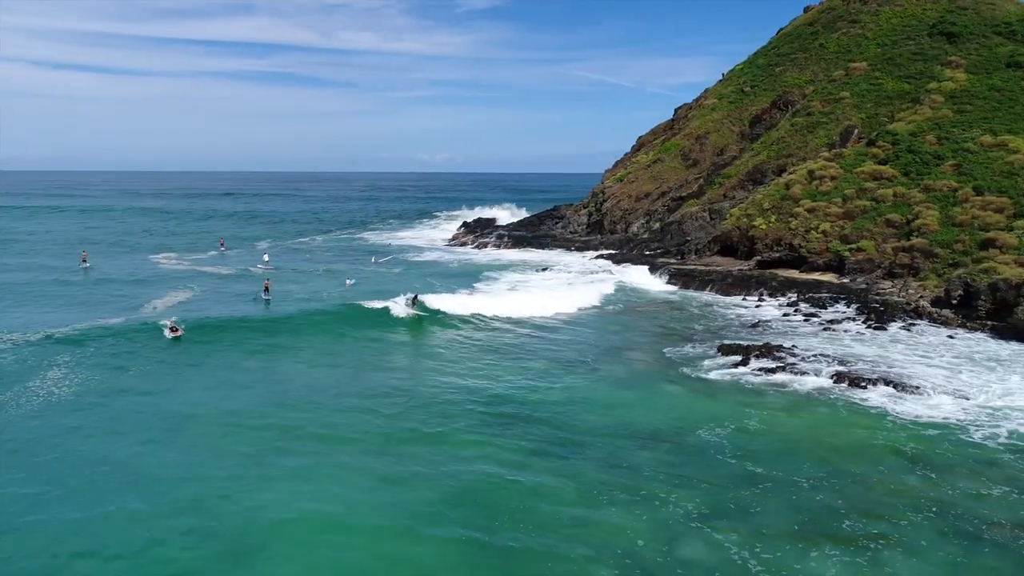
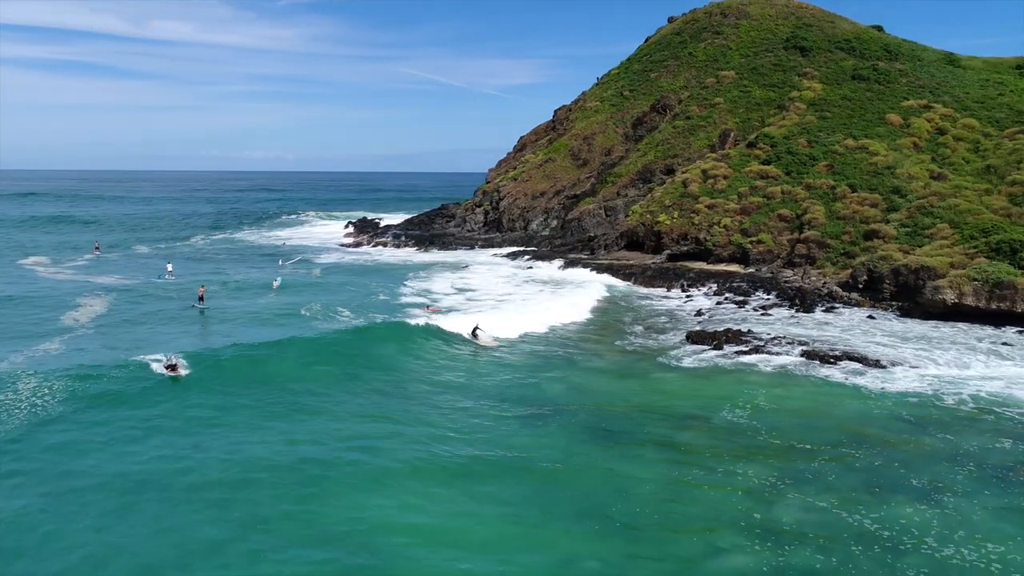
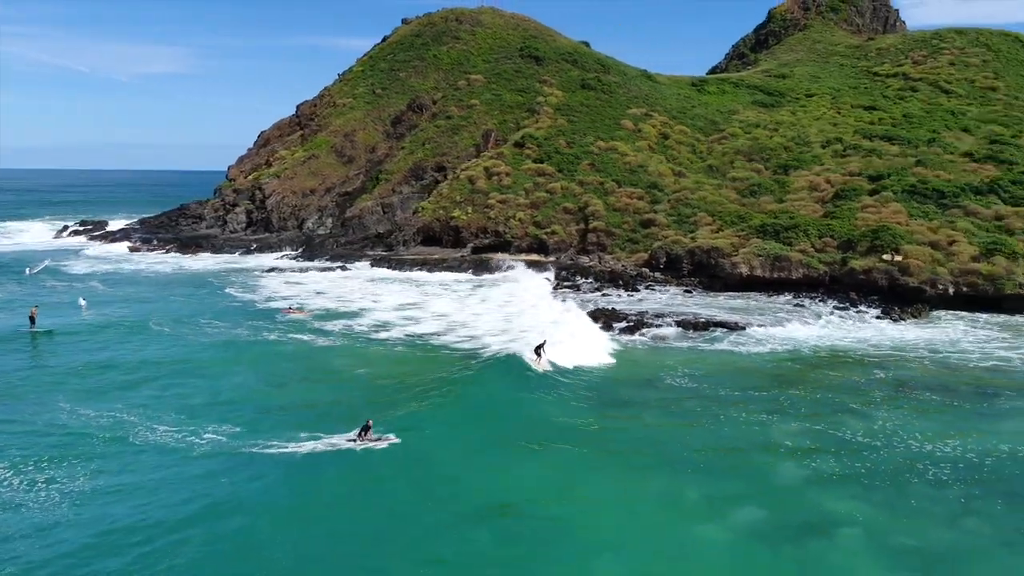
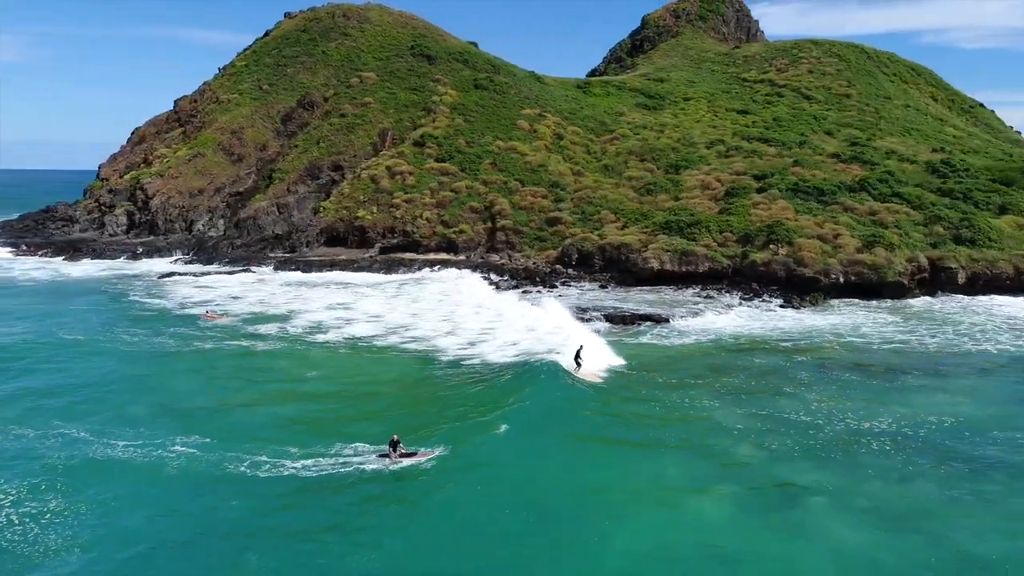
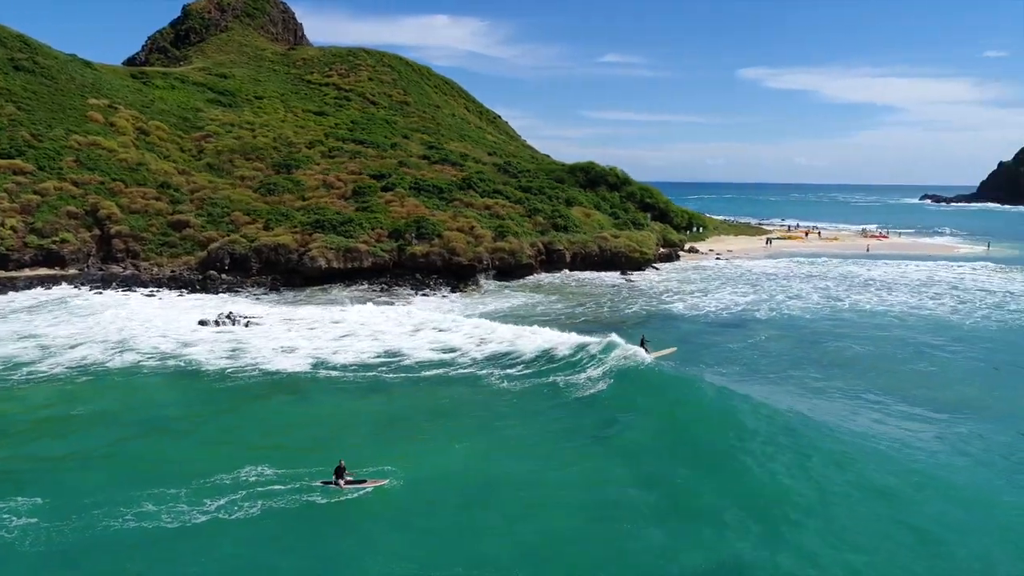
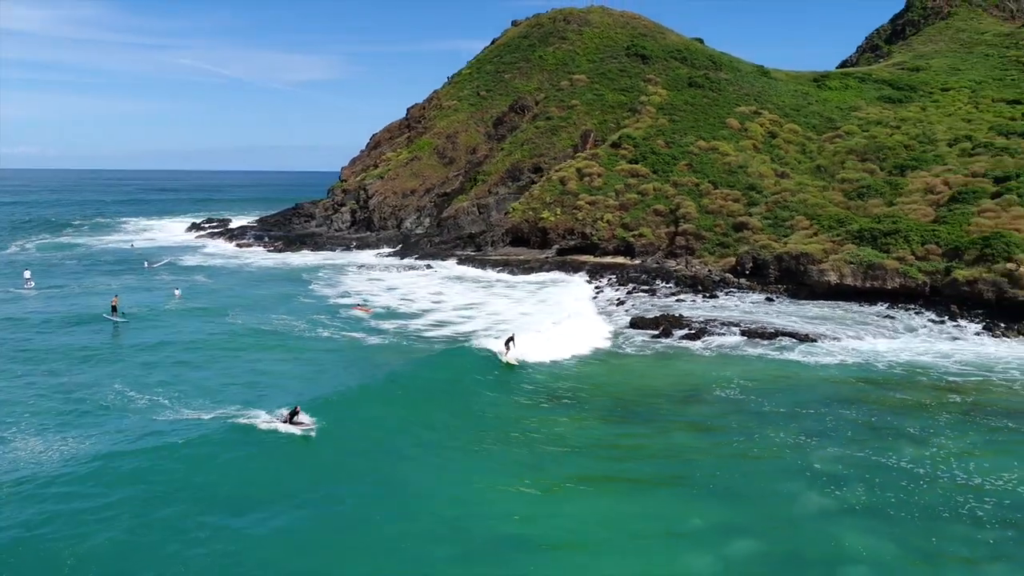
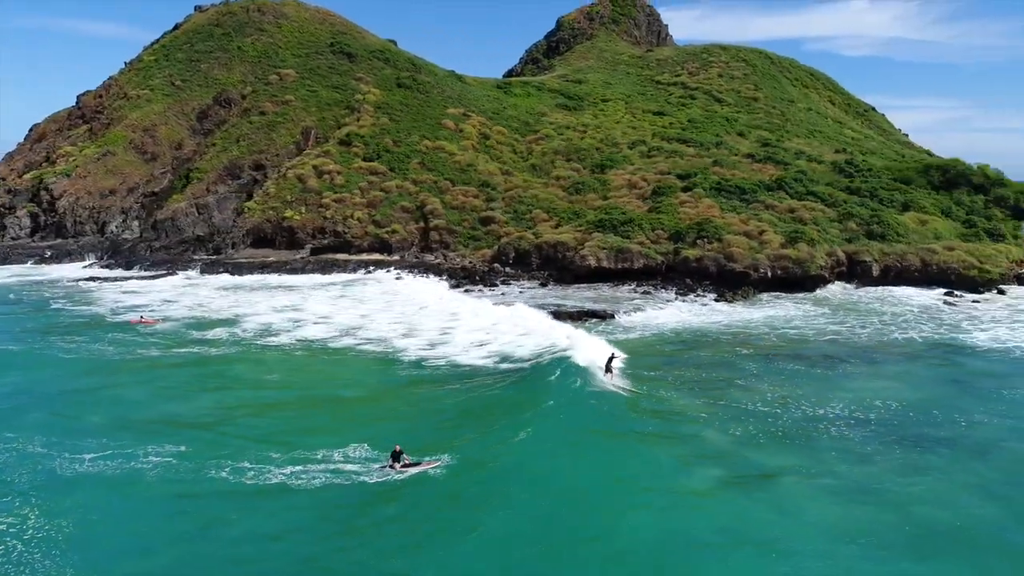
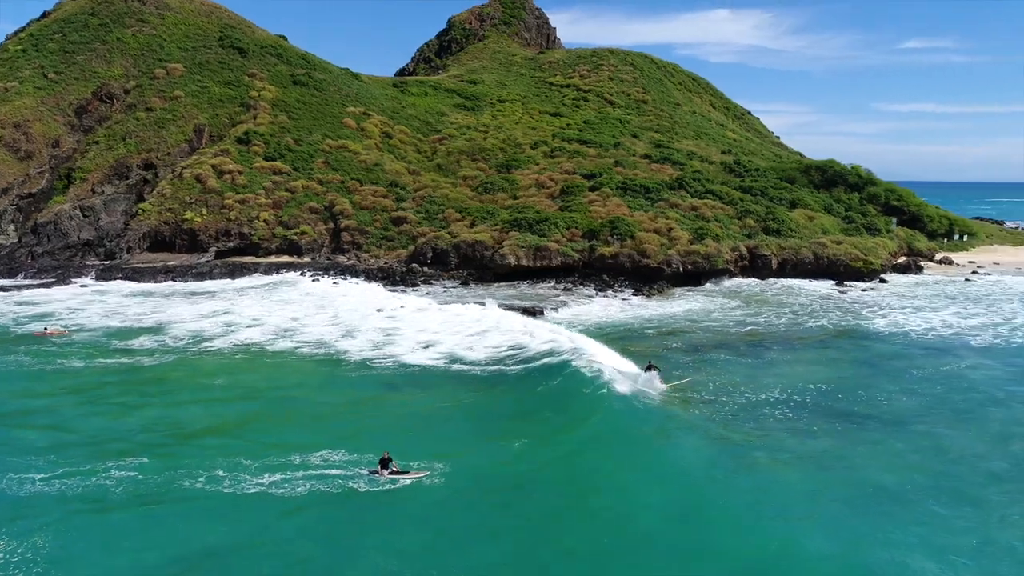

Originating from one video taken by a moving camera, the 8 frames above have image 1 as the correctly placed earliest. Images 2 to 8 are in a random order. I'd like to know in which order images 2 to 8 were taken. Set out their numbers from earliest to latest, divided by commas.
2, 6, 3, 4, 7, 8, 5
